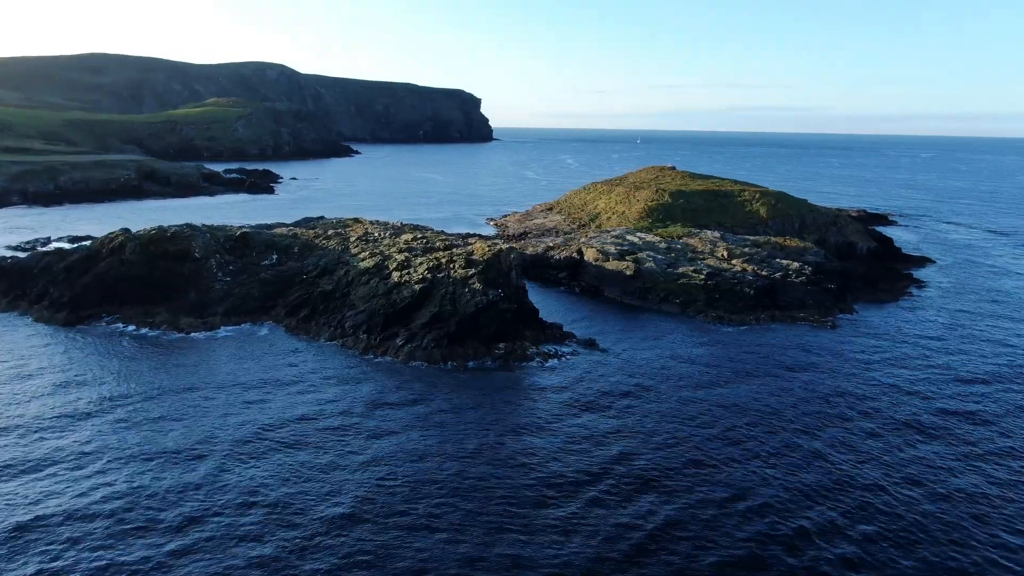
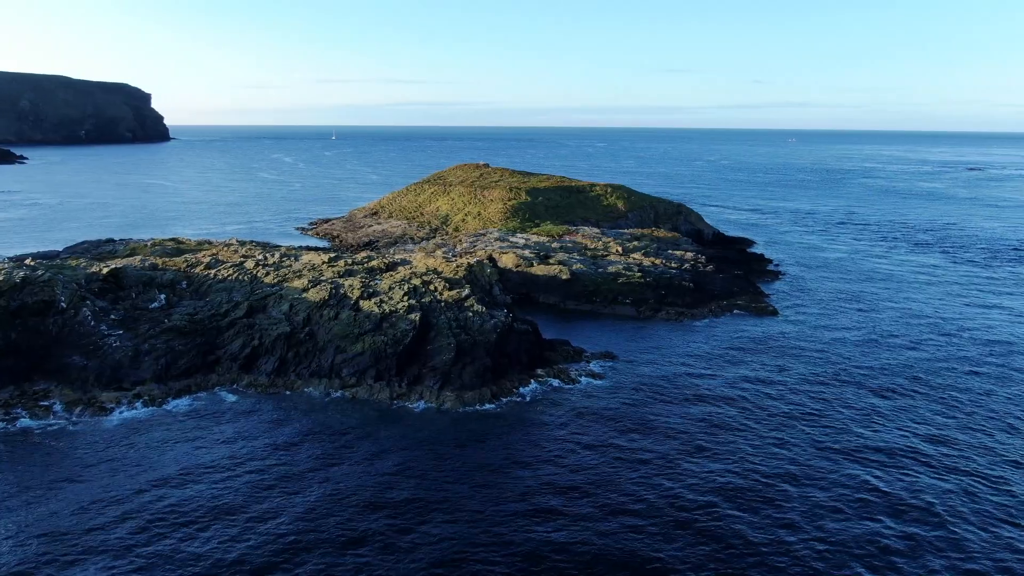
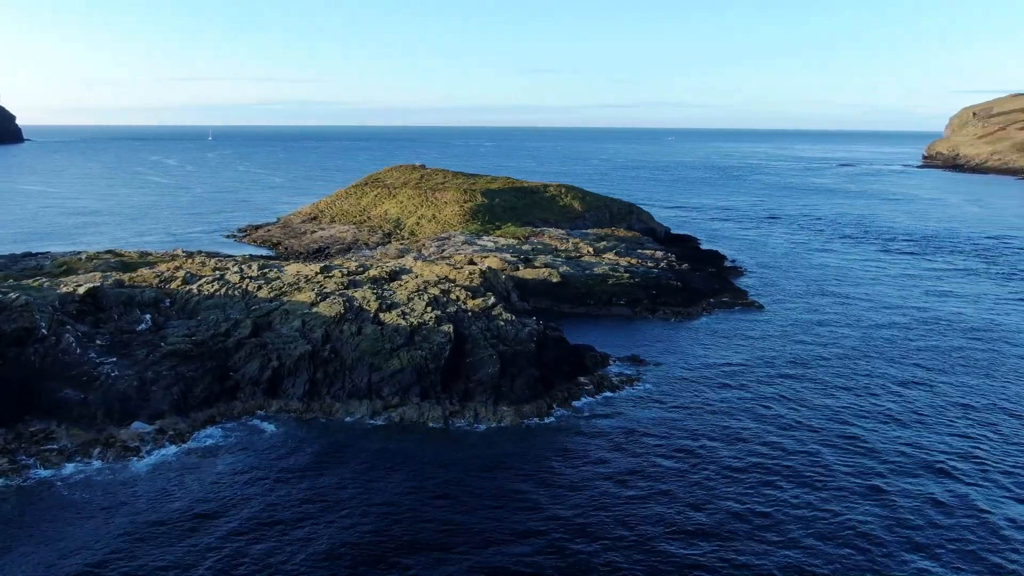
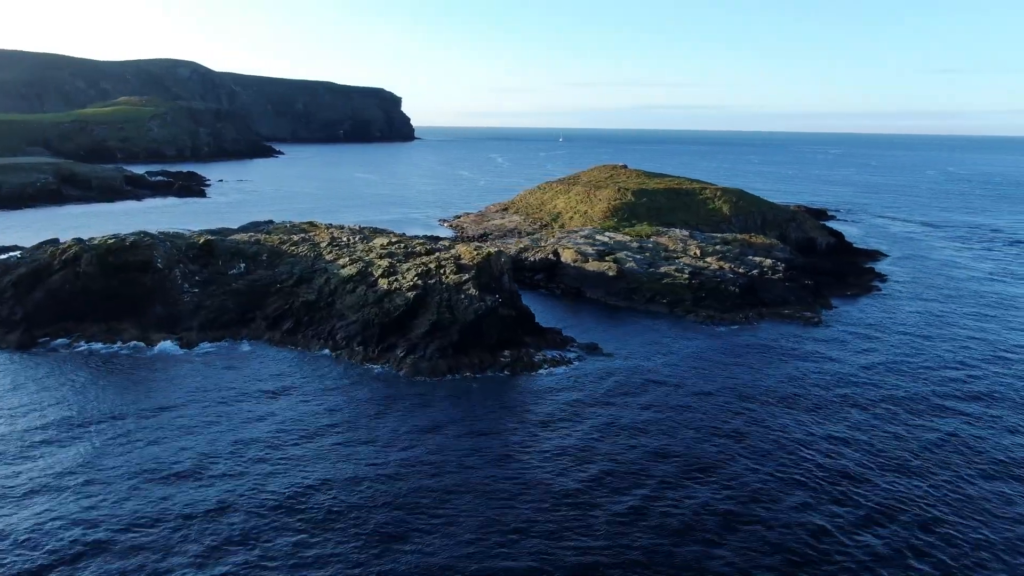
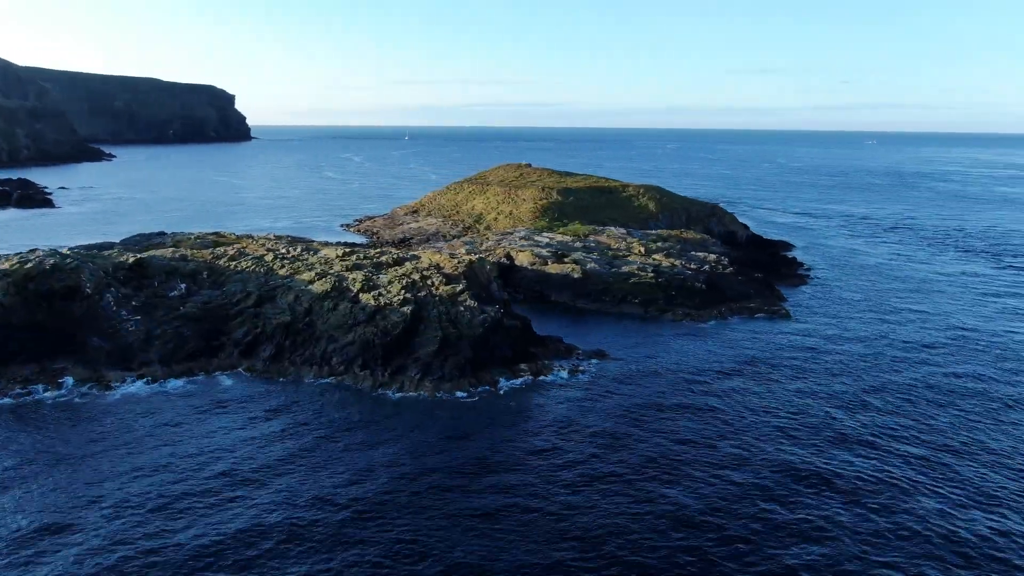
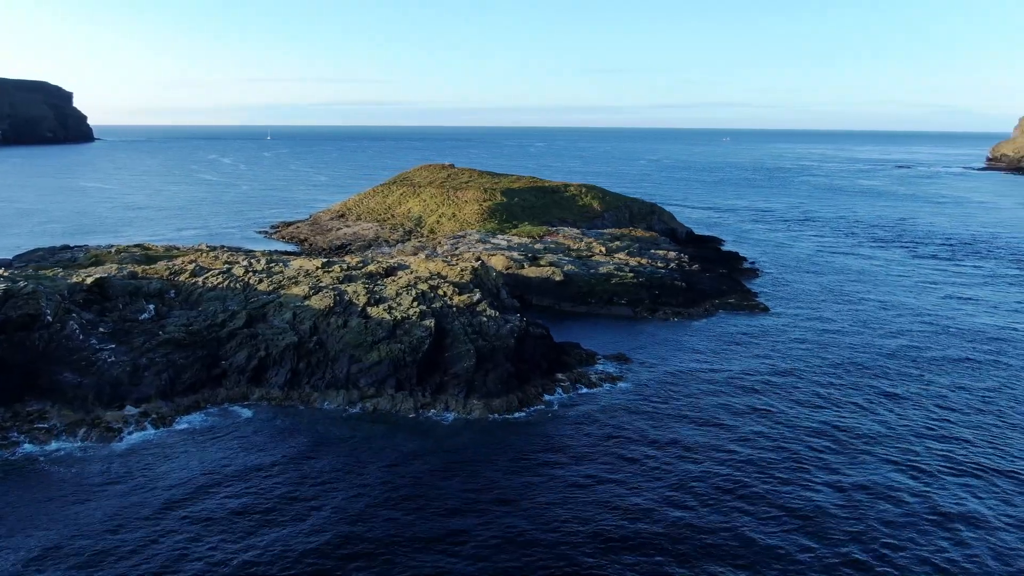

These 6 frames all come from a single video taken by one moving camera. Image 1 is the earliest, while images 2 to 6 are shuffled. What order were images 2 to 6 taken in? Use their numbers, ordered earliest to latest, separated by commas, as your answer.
4, 5, 2, 6, 3
